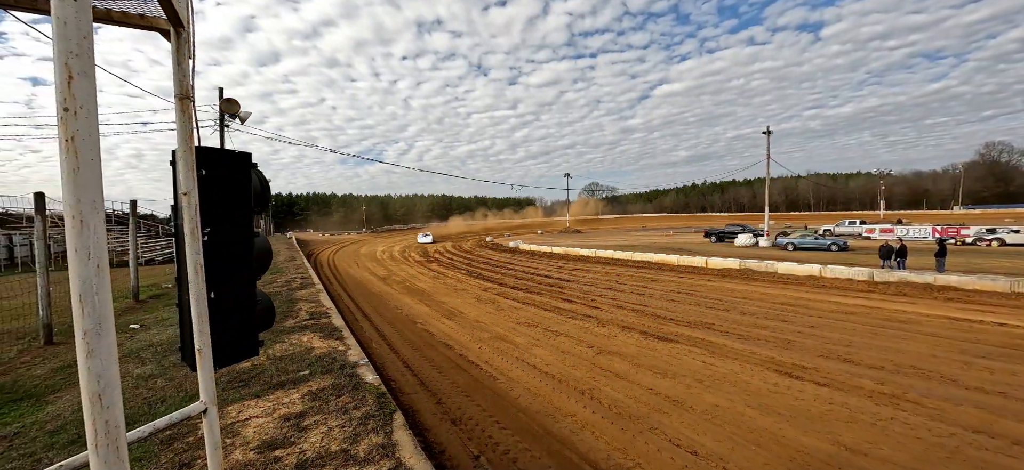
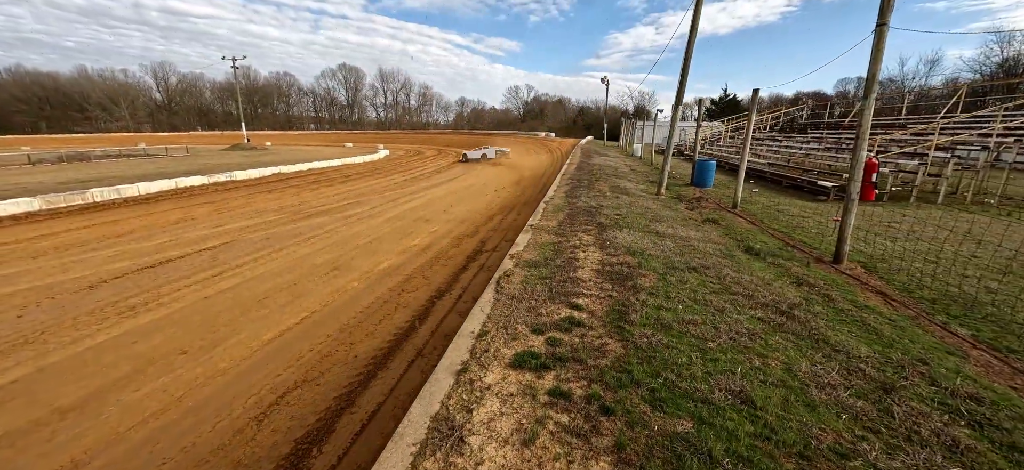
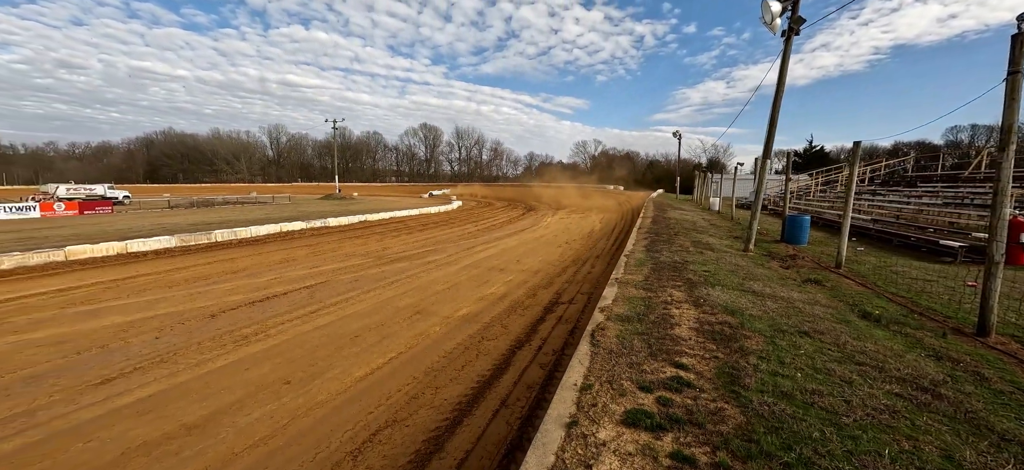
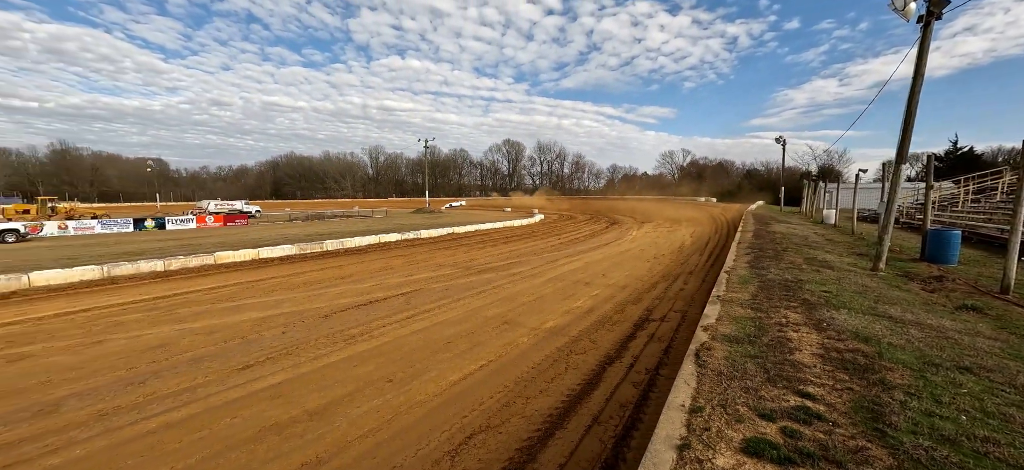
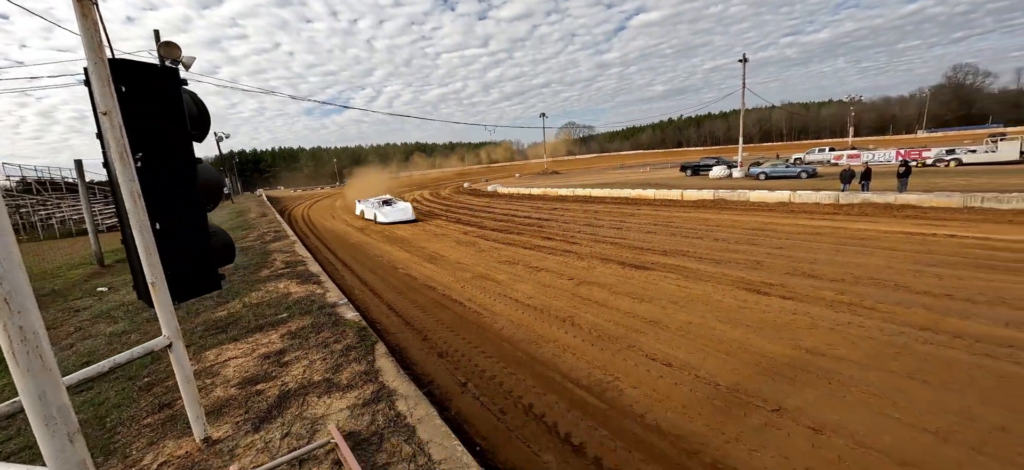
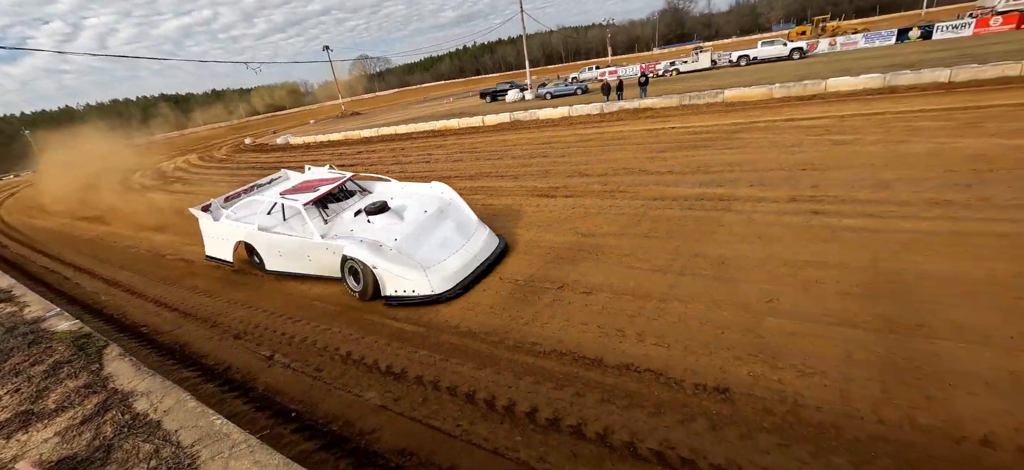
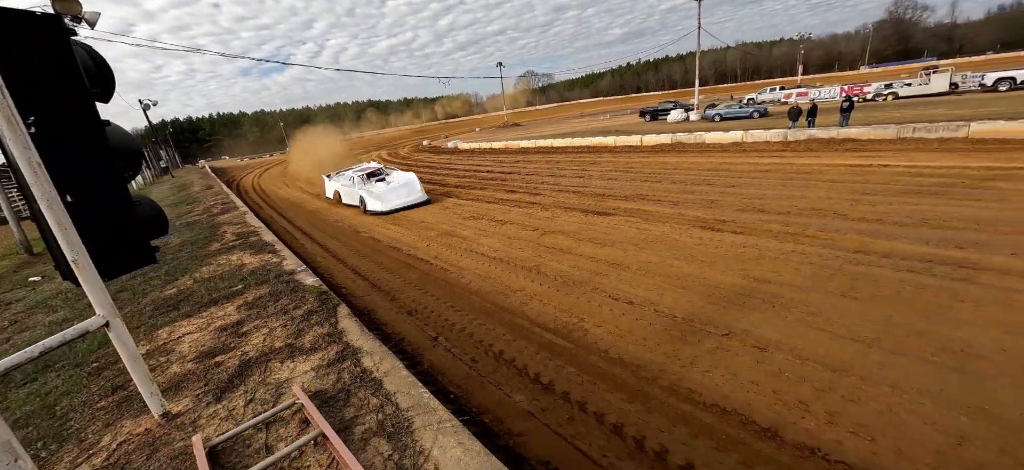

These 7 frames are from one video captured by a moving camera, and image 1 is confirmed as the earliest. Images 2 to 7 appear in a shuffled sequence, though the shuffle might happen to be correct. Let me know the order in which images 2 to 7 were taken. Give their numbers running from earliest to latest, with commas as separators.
5, 7, 6, 2, 3, 4
